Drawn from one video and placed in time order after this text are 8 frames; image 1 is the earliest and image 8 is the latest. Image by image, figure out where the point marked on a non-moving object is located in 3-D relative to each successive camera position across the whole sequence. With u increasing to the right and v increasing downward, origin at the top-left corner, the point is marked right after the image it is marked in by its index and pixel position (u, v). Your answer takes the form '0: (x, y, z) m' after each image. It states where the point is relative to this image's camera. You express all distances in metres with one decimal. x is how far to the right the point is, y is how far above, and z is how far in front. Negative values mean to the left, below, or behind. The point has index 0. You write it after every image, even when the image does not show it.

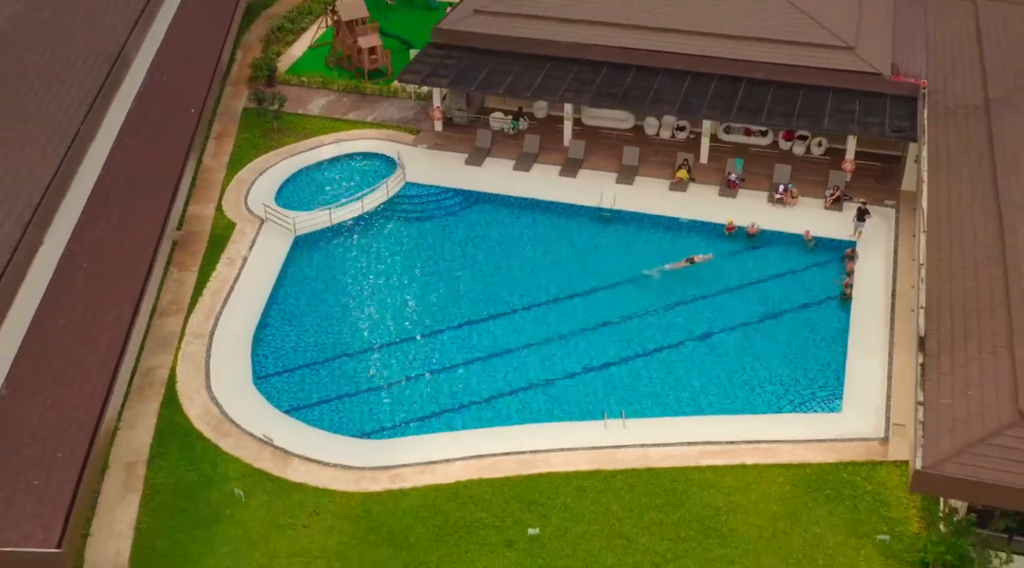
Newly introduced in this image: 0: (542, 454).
0: (+0.5, -2.2, +16.8) m
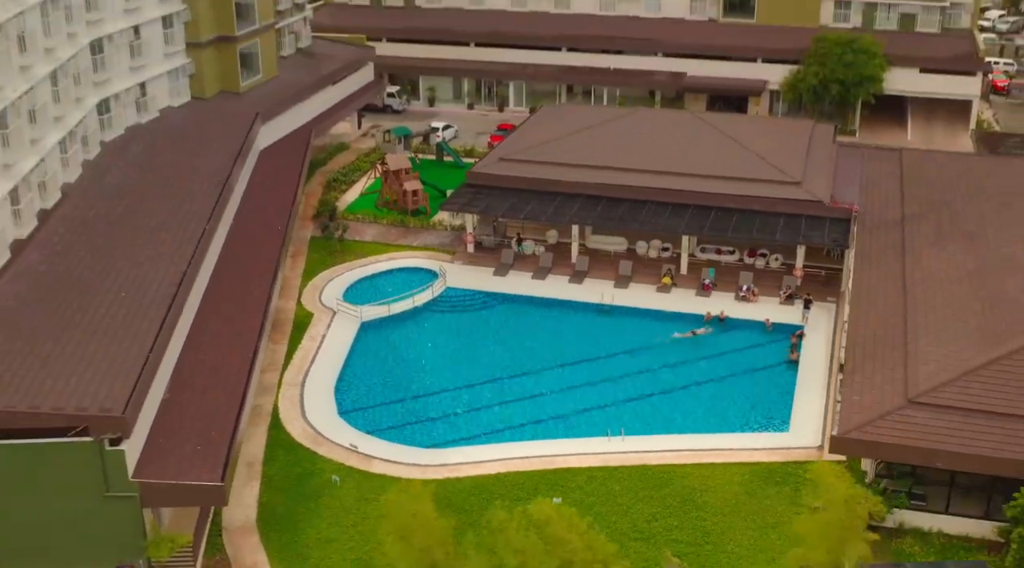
0: (+0.9, -3.1, +22.0) m
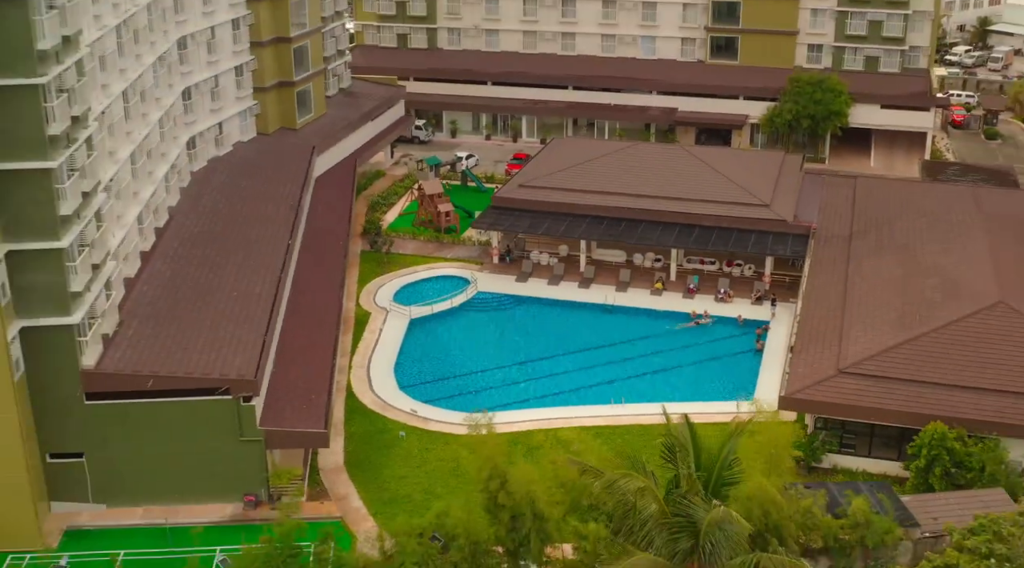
0: (+1.5, -3.1, +28.1) m
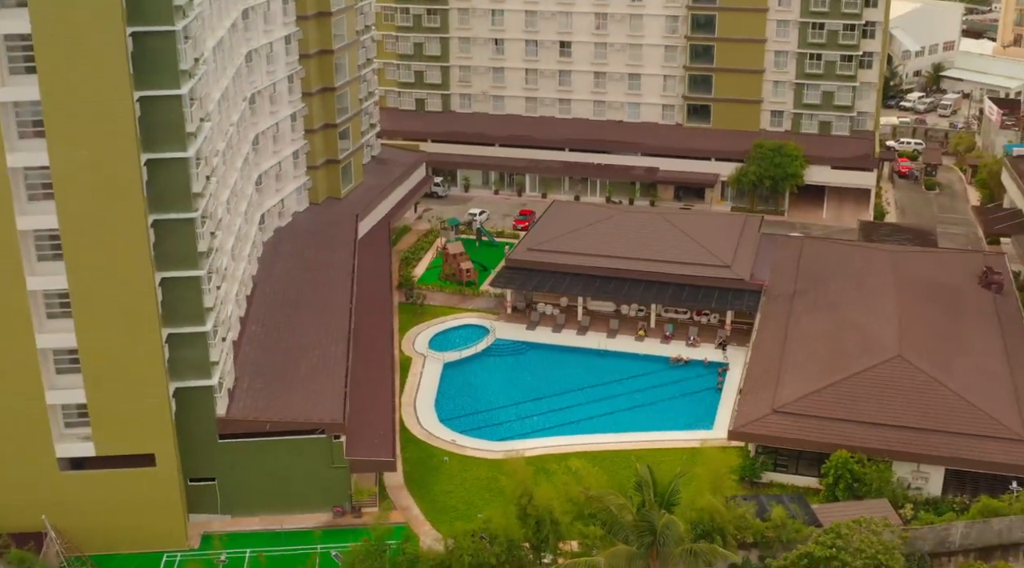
0: (+2.0, -5.0, +36.7) m
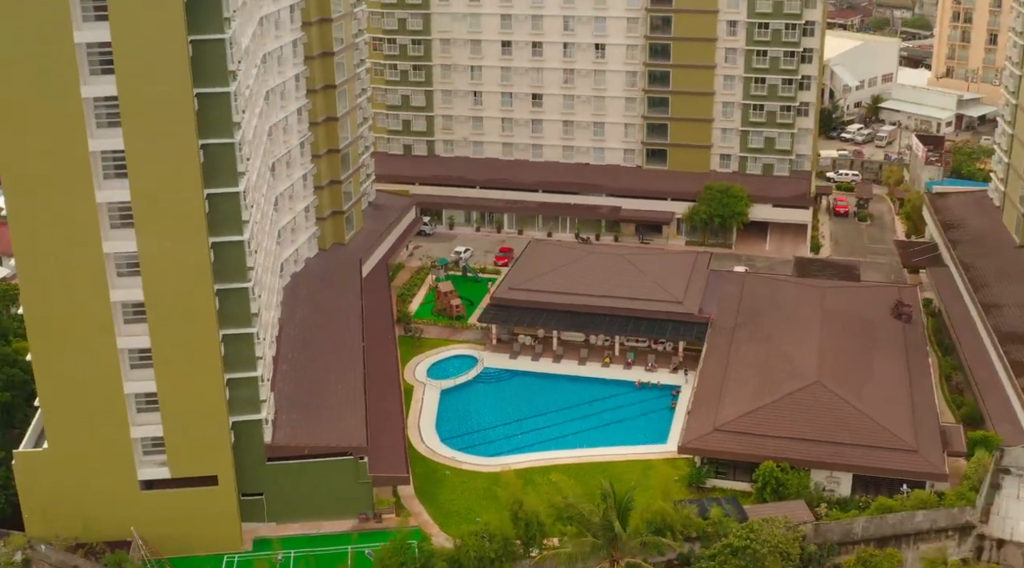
0: (+1.6, -6.5, +44.4) m
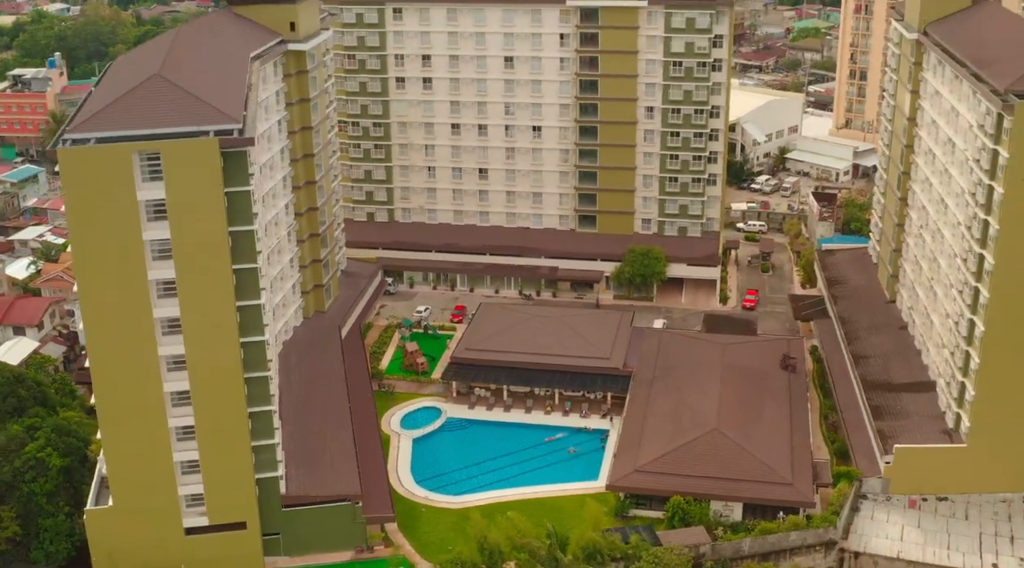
0: (-0.2, -9.9, +55.3) m
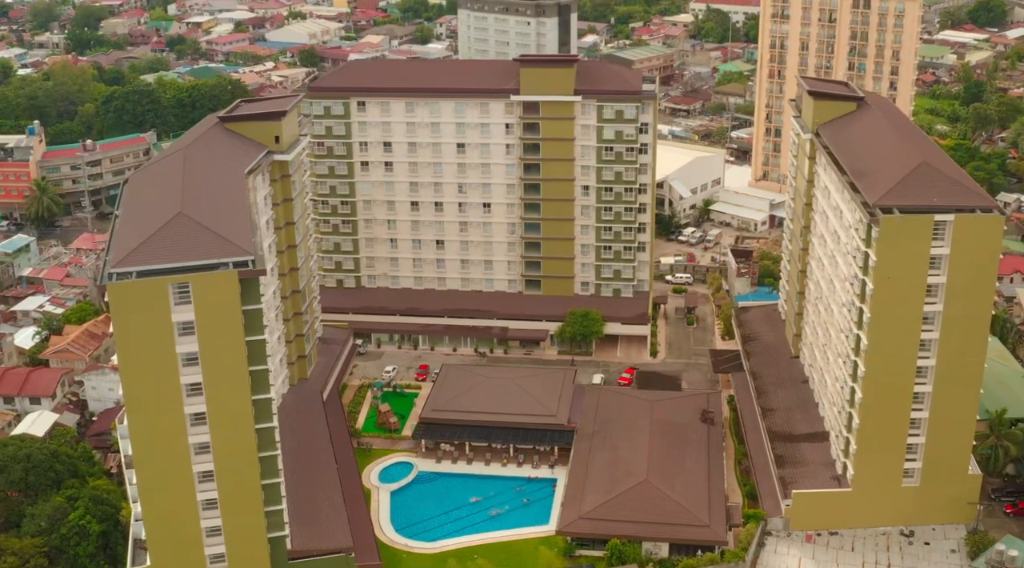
0: (-2.1, -14.4, +65.9) m
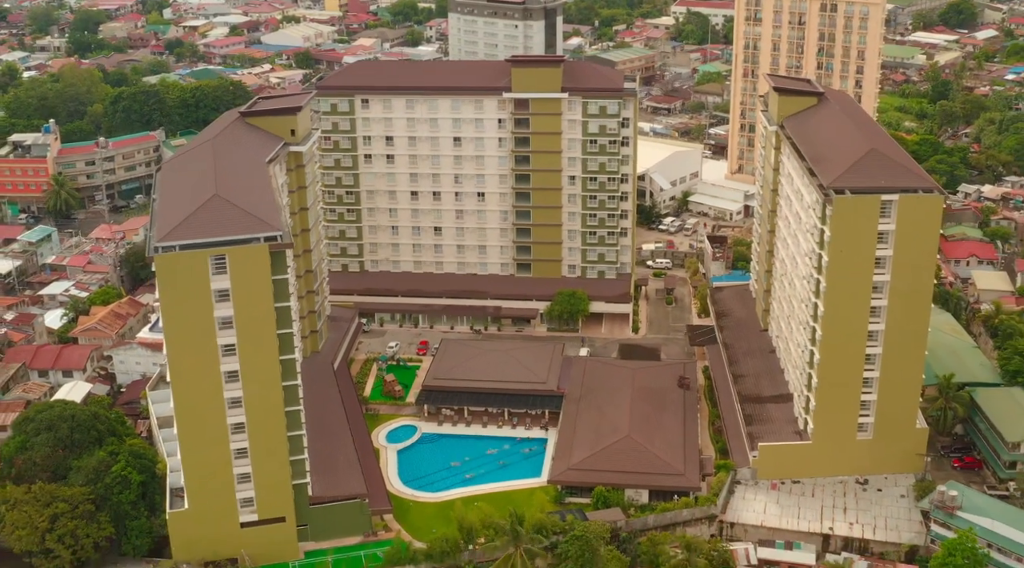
0: (-2.3, -12.9, +73.4) m
